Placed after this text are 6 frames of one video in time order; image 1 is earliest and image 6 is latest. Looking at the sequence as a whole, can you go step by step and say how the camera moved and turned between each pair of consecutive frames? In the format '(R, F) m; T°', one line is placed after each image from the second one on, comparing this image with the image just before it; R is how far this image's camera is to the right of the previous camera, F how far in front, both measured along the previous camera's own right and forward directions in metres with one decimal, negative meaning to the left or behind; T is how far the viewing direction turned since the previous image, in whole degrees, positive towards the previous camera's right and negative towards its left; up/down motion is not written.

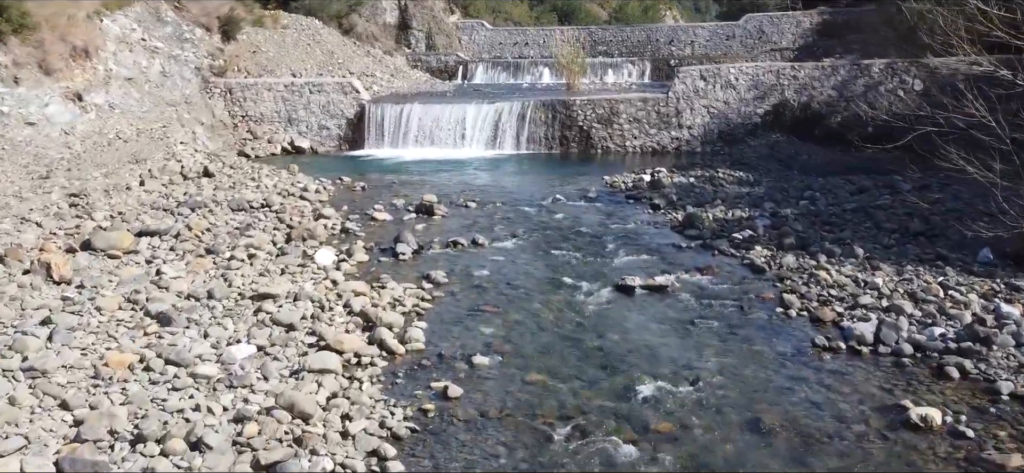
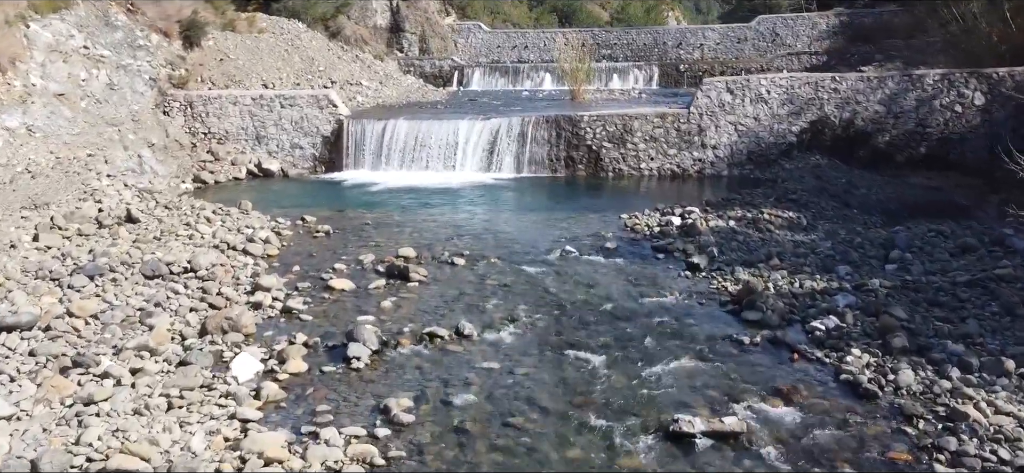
(0.0, +2.0) m; 0°
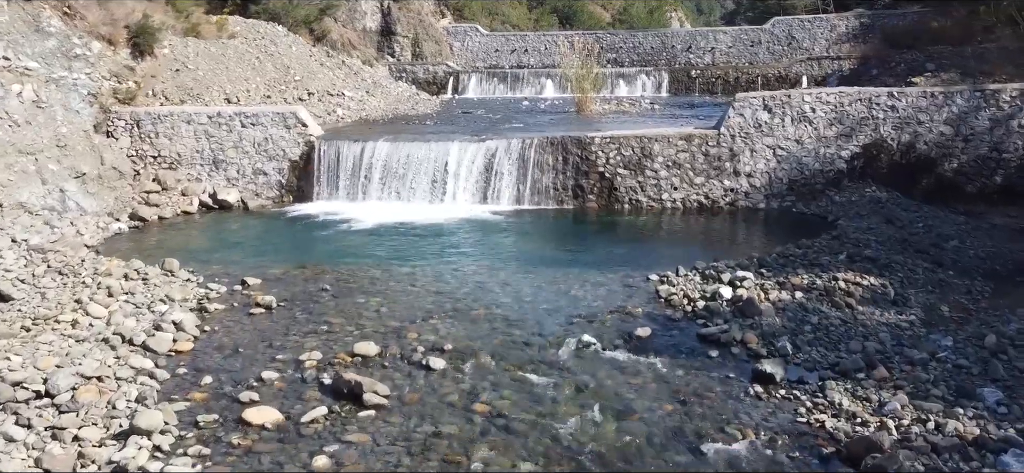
(0.0, +2.1) m; 0°
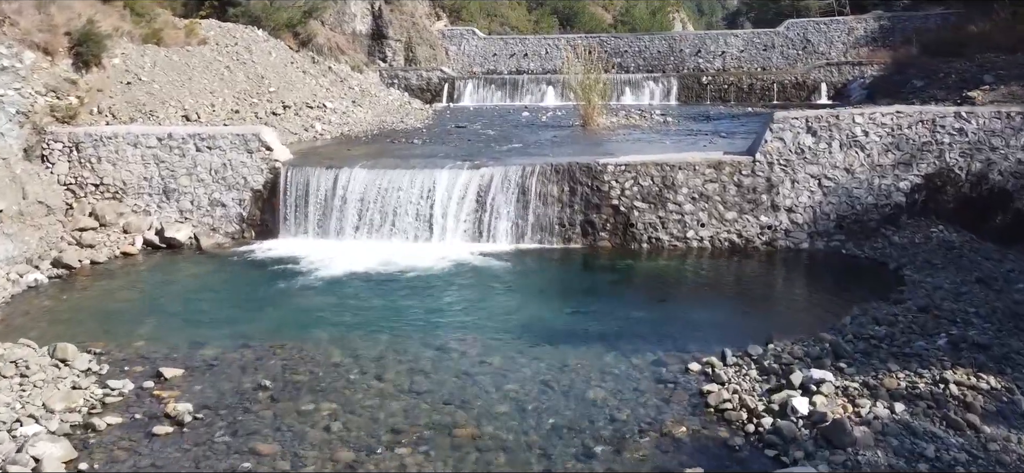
(0.0, +1.8) m; 0°
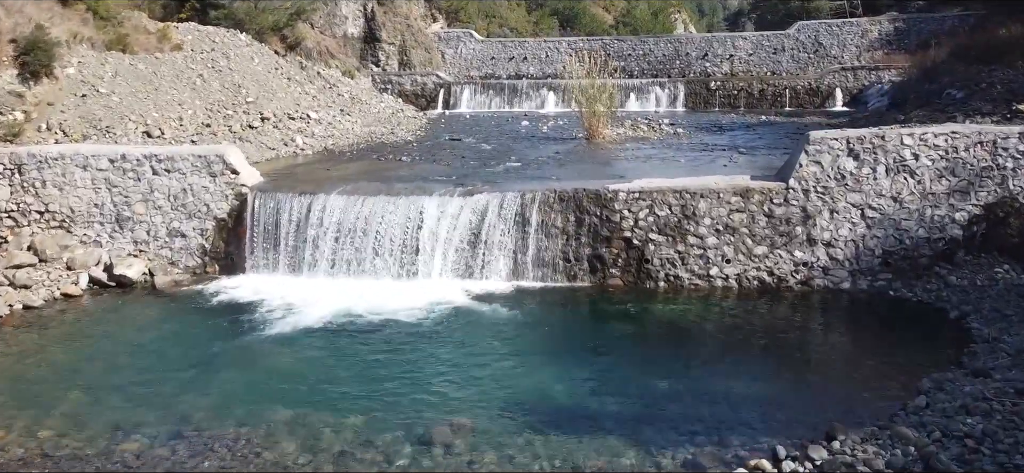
(0.0, +1.3) m; 0°
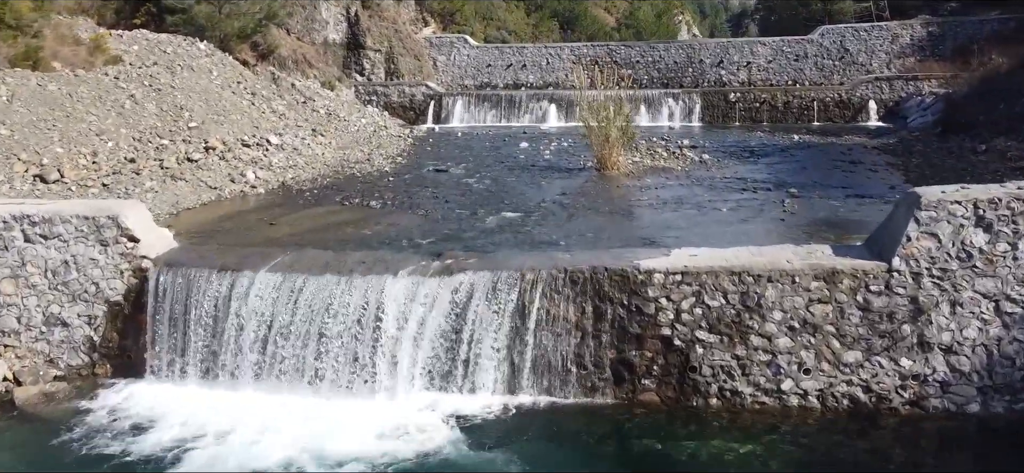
(0.0, +2.5) m; 0°
